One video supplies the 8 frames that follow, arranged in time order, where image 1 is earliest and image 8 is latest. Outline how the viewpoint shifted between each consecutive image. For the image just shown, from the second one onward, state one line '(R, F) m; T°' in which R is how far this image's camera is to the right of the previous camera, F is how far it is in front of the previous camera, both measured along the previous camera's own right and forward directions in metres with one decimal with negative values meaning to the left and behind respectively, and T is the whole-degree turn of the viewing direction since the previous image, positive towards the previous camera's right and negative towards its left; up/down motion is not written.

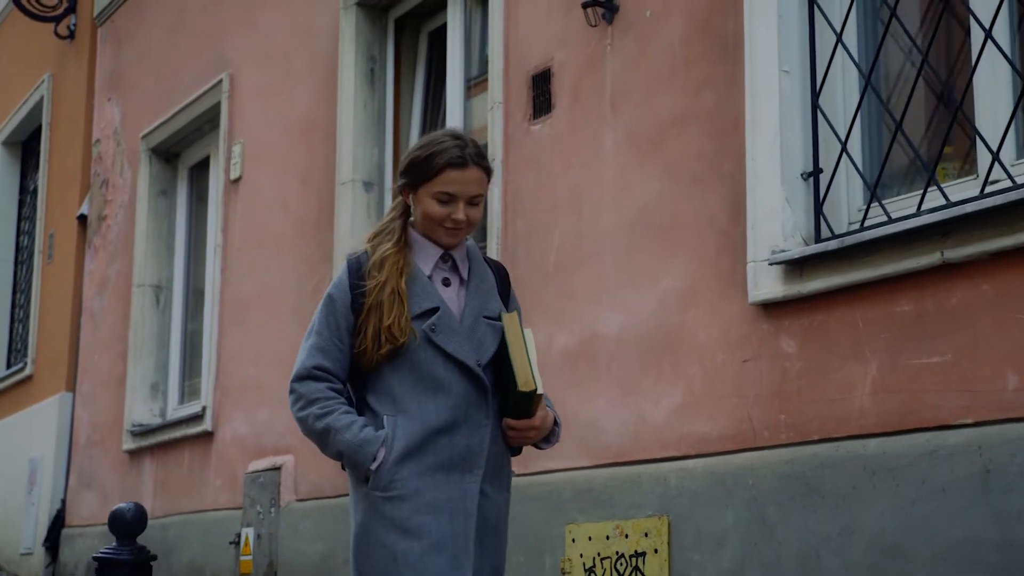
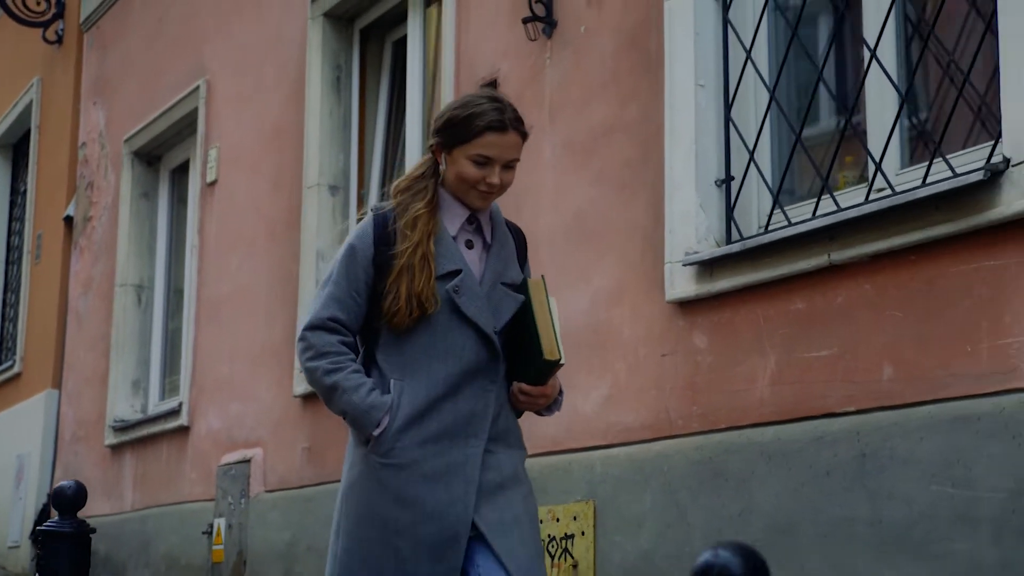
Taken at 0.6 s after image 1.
(+0.3, -0.4) m; 0°
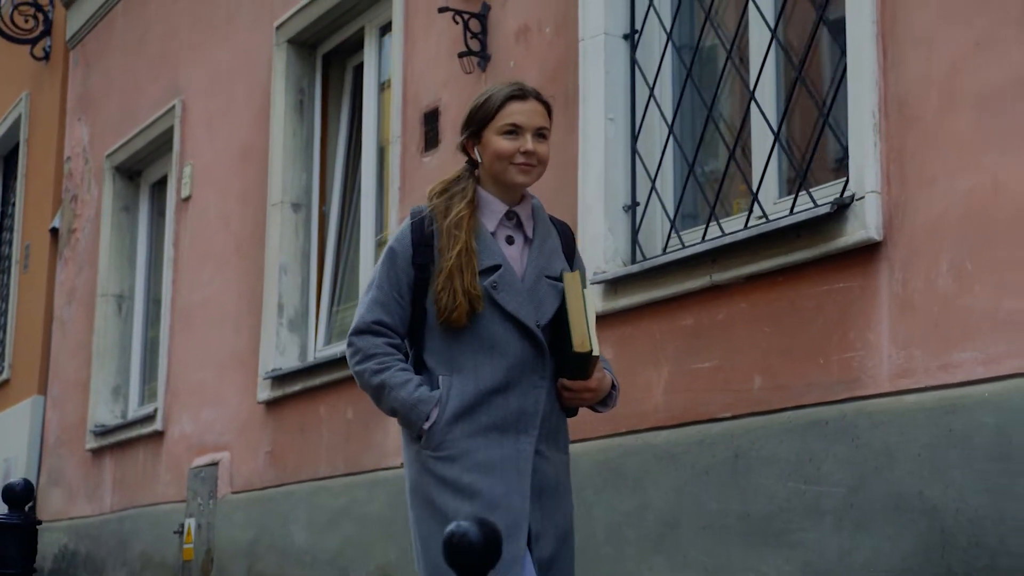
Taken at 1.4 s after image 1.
(+0.3, -0.5) m; 0°
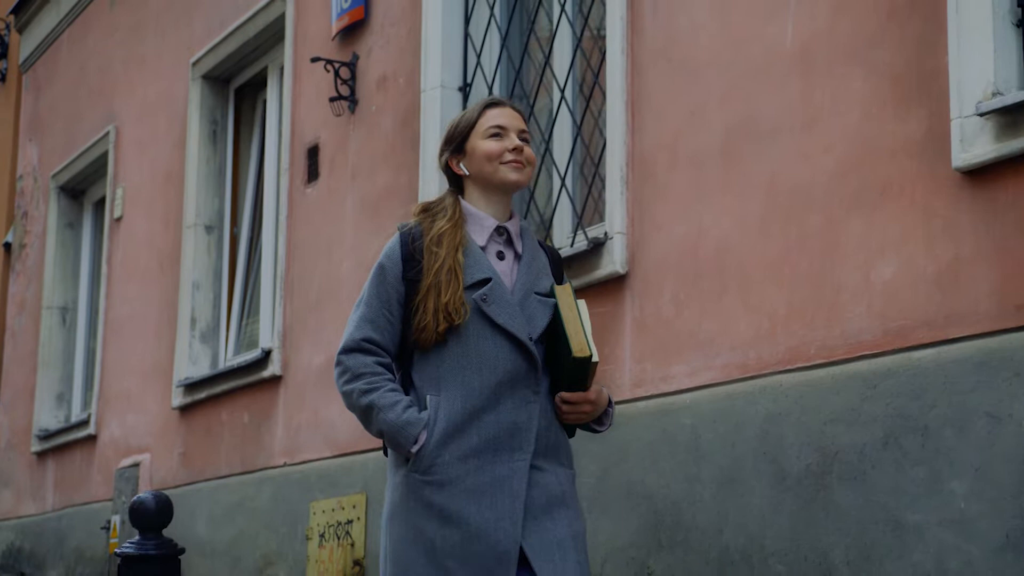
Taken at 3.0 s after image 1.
(+0.7, -0.9) m; +1°
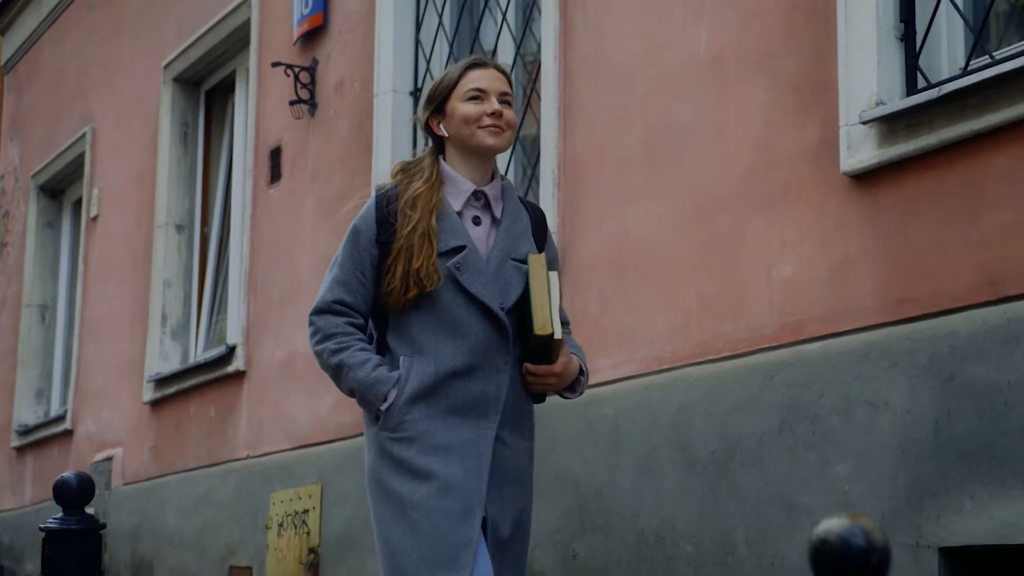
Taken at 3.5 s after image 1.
(+0.2, -0.3) m; 0°
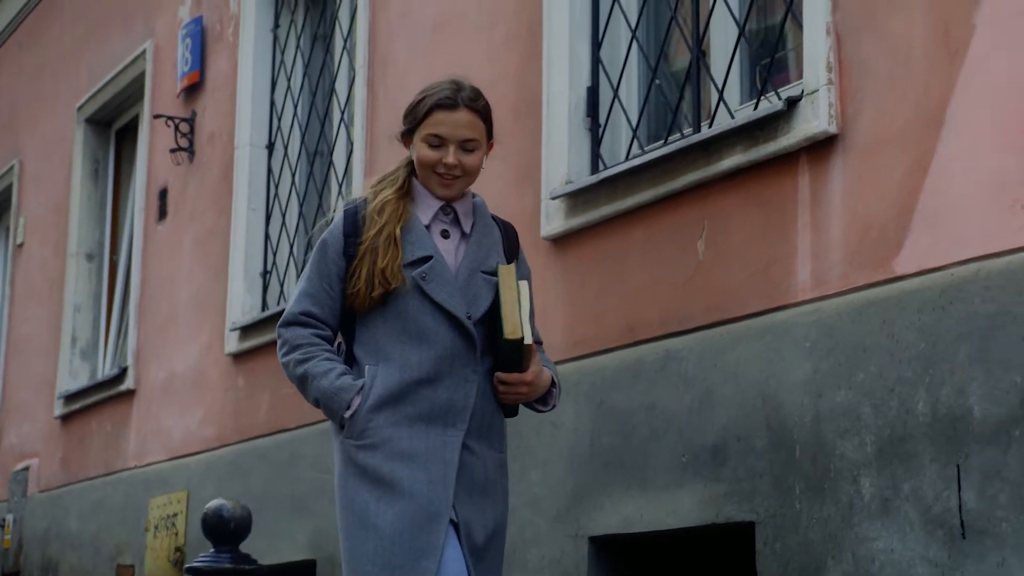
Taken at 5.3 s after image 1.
(+0.9, -1.1) m; +1°
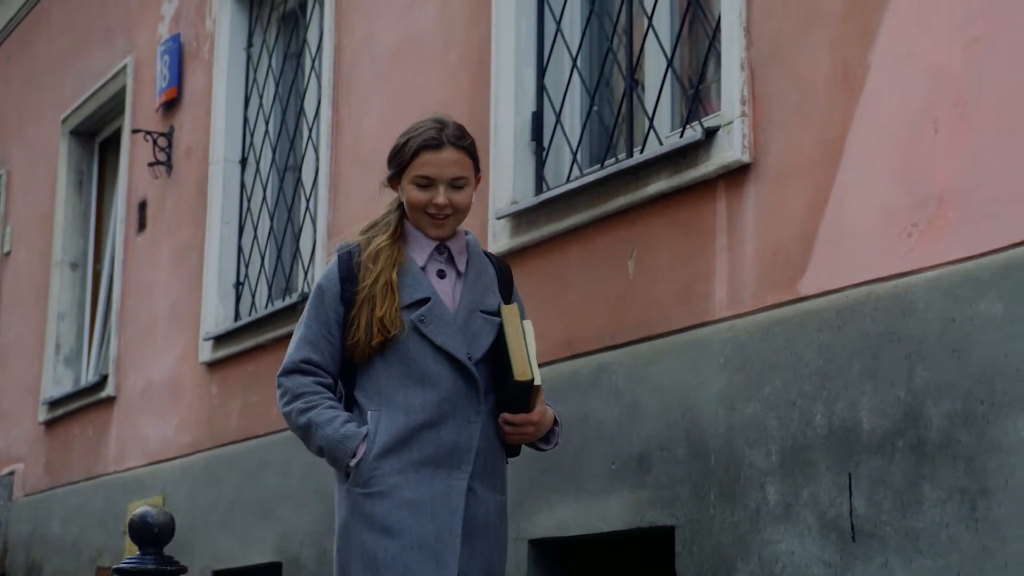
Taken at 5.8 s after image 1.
(+0.2, -0.3) m; 0°
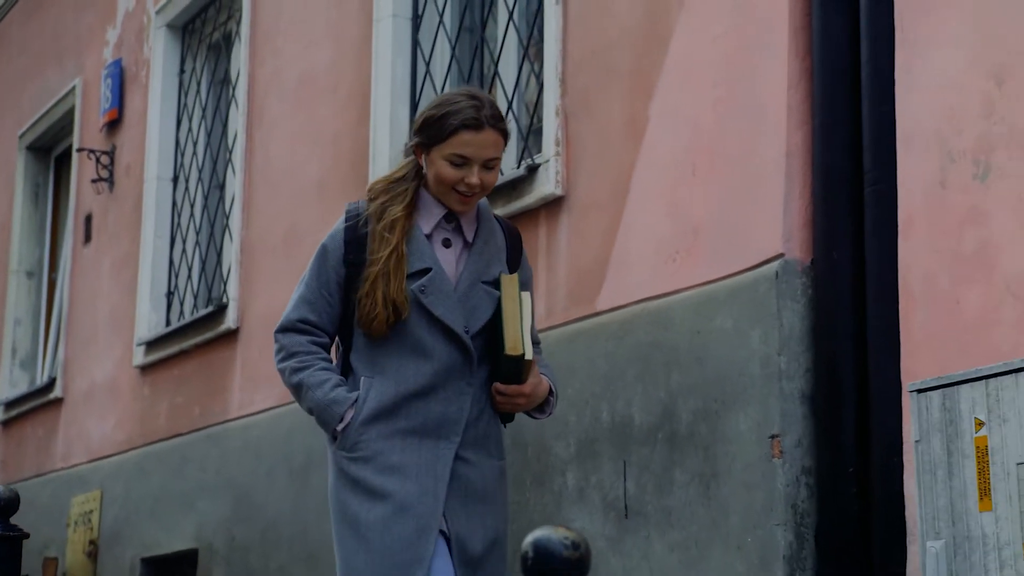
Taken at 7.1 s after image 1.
(+0.5, -0.7) m; 0°
